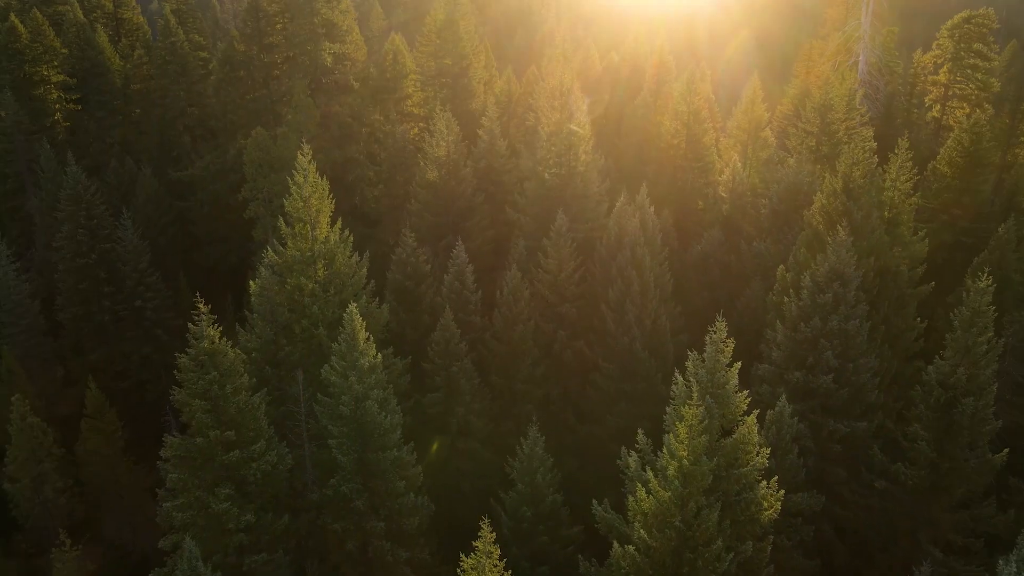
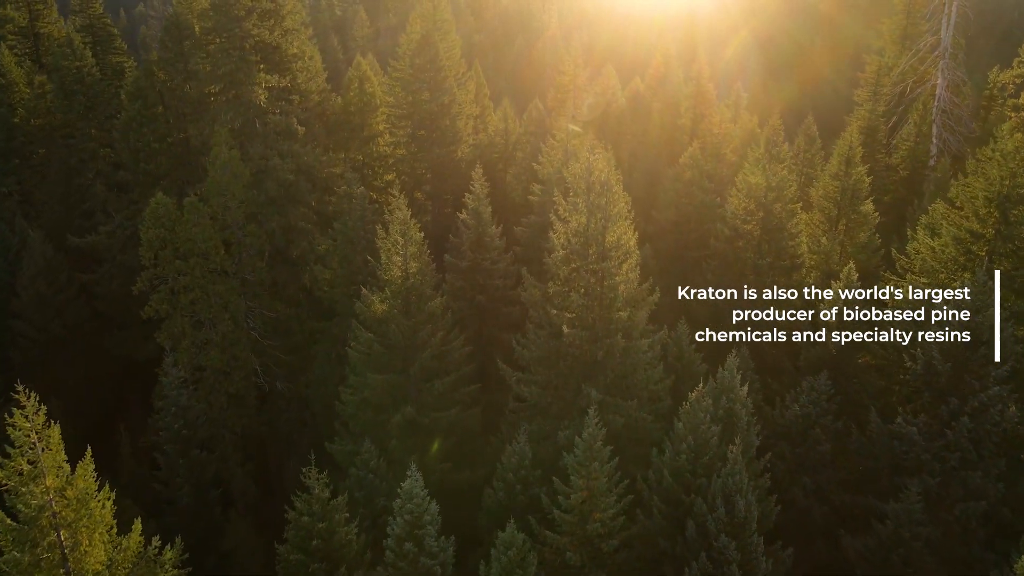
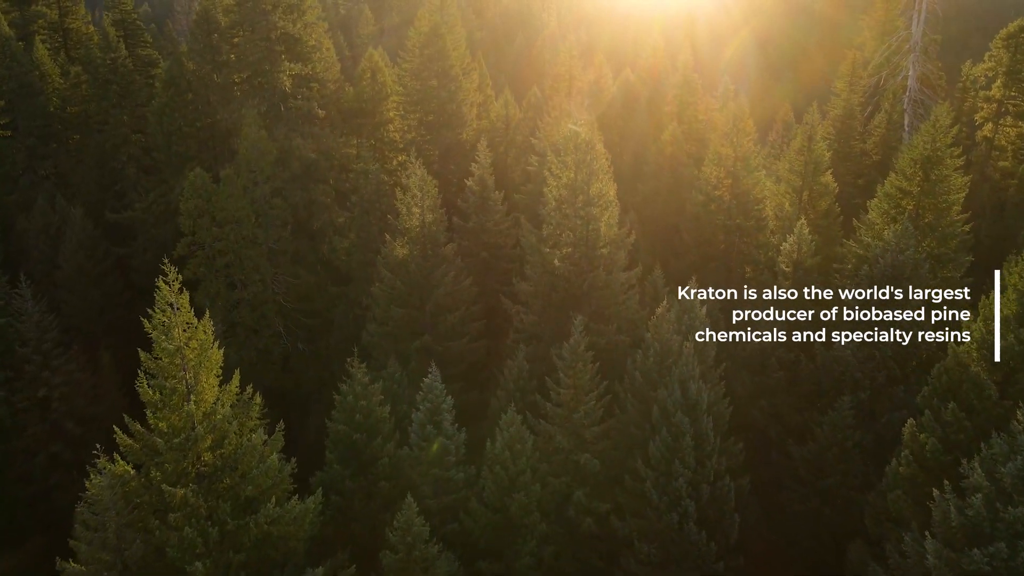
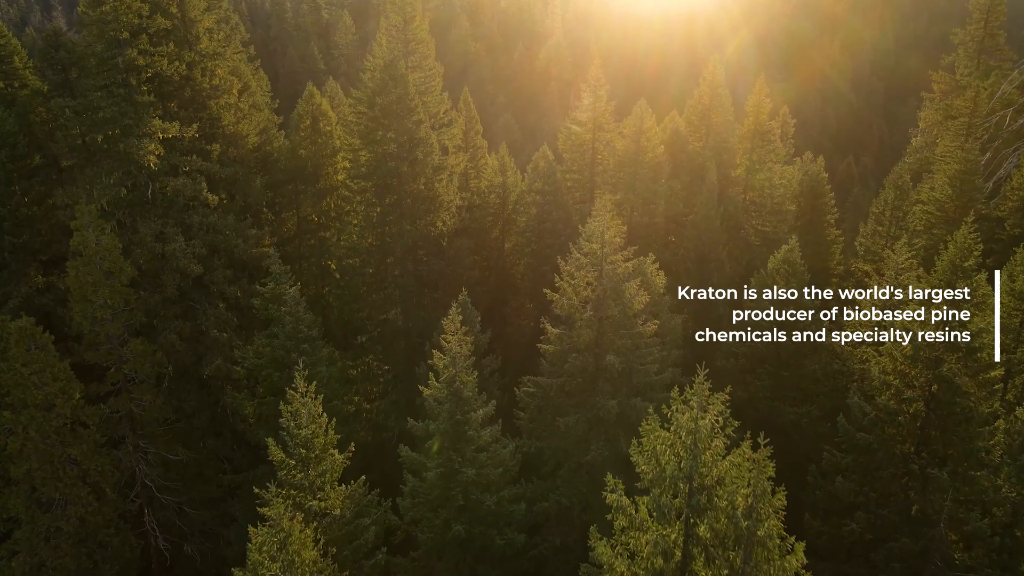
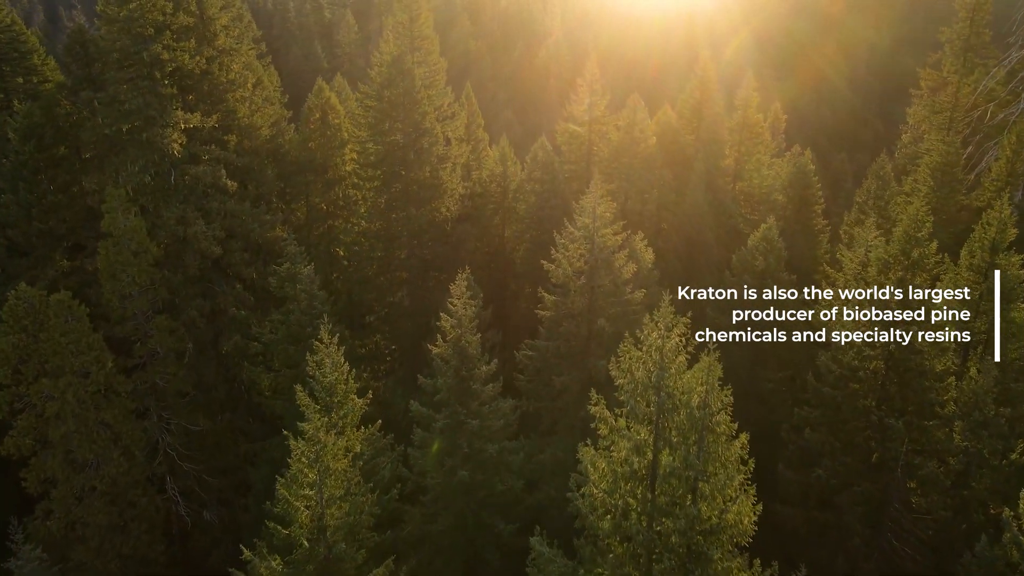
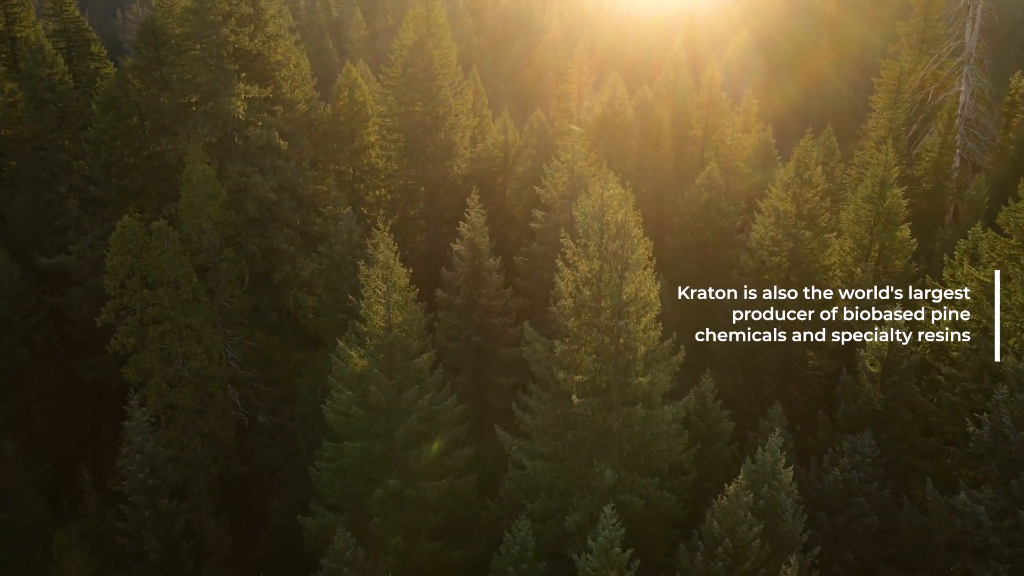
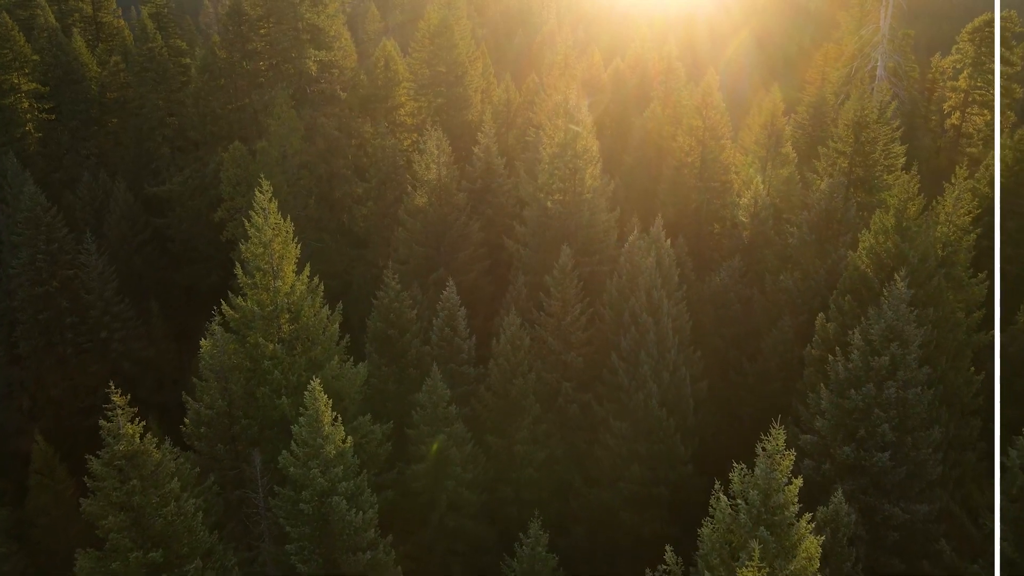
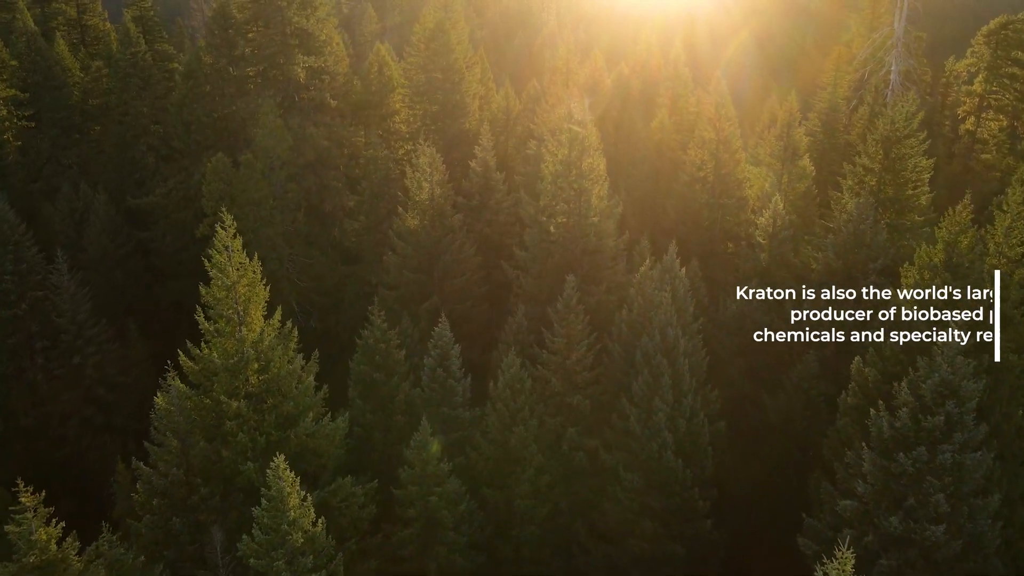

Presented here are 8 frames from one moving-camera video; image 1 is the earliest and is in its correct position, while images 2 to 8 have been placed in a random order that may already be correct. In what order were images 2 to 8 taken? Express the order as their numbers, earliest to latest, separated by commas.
7, 8, 3, 2, 6, 5, 4
